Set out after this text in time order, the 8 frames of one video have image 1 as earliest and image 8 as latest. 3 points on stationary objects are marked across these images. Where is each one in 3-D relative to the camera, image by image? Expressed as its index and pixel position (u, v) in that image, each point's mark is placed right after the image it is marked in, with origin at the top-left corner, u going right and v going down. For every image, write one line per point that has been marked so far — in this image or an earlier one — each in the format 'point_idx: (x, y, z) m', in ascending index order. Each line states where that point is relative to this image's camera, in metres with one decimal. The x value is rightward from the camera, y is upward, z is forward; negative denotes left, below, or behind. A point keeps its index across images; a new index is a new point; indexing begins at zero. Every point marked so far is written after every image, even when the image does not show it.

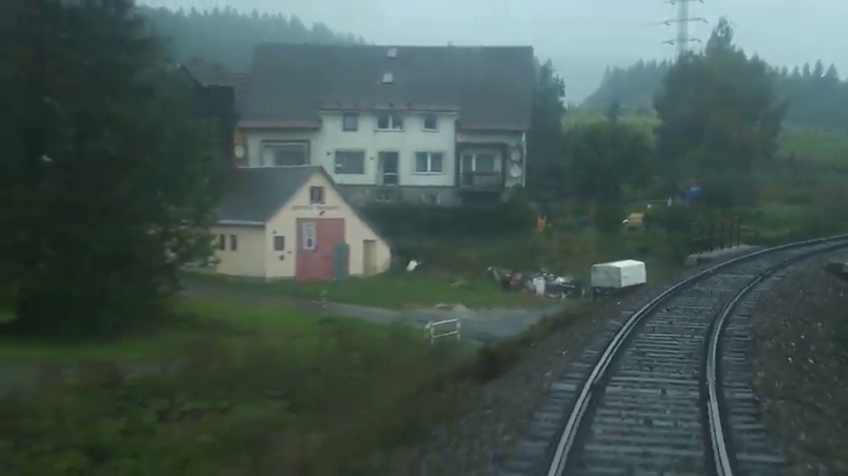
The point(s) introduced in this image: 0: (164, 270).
0: (-4.3, -0.5, +19.1) m
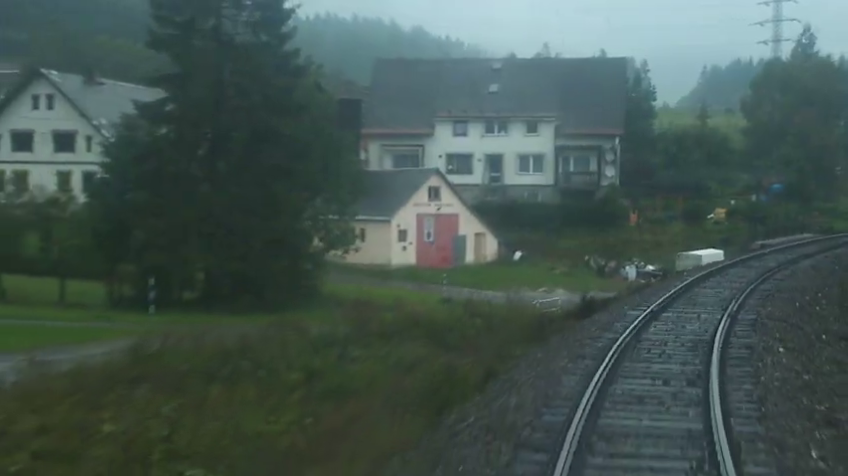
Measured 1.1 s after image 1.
0: (-2.2, -0.4, +23.0) m
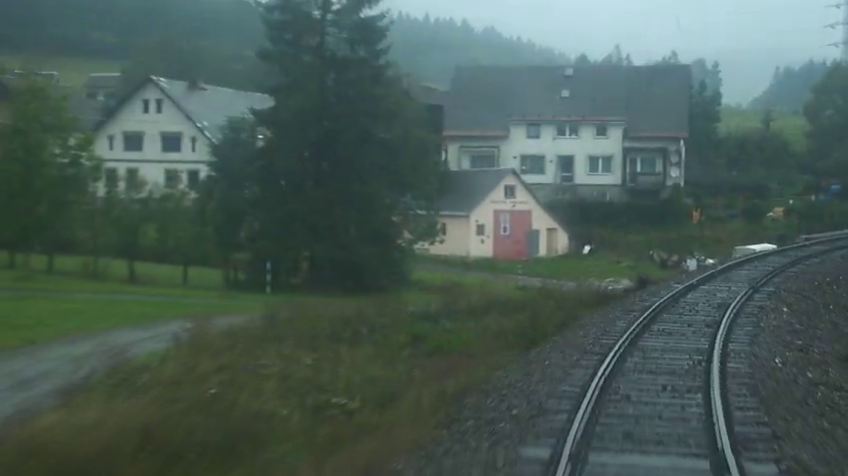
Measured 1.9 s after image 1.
0: (-0.4, -0.2, +25.7) m
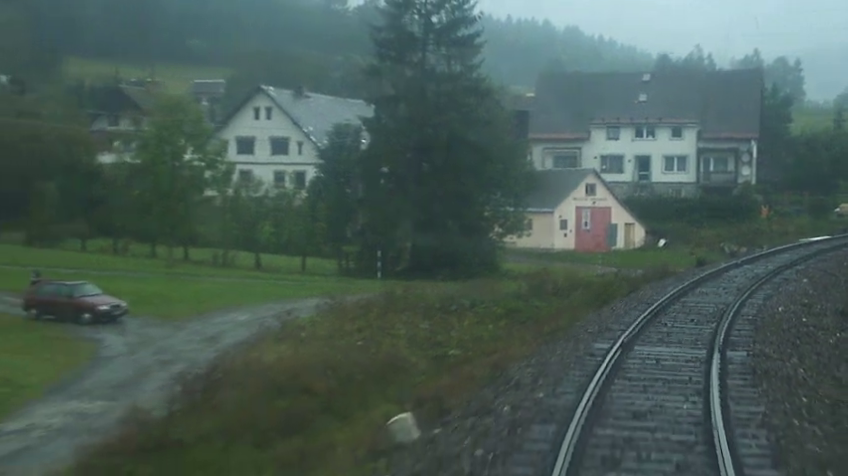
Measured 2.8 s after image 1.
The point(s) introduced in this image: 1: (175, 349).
0: (+1.8, 0.0, +28.8) m
1: (-3.1, -1.4, +14.2) m
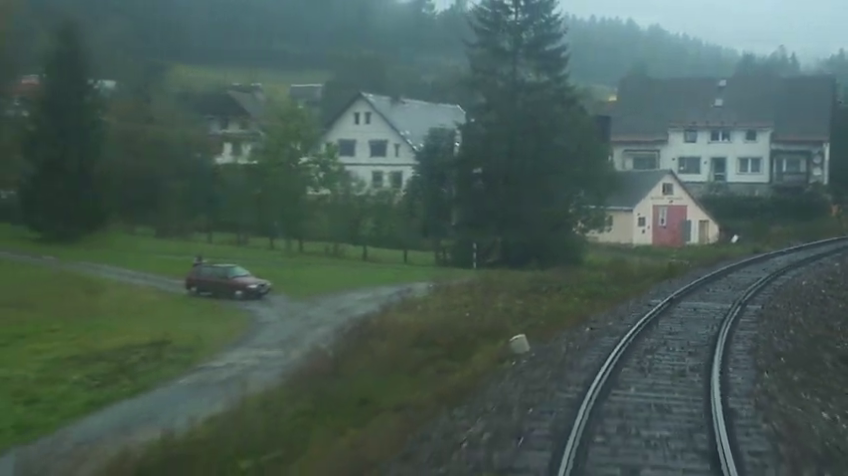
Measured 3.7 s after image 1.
0: (+4.3, +0.1, +31.7) m
1: (-1.6, -1.2, +17.5) m
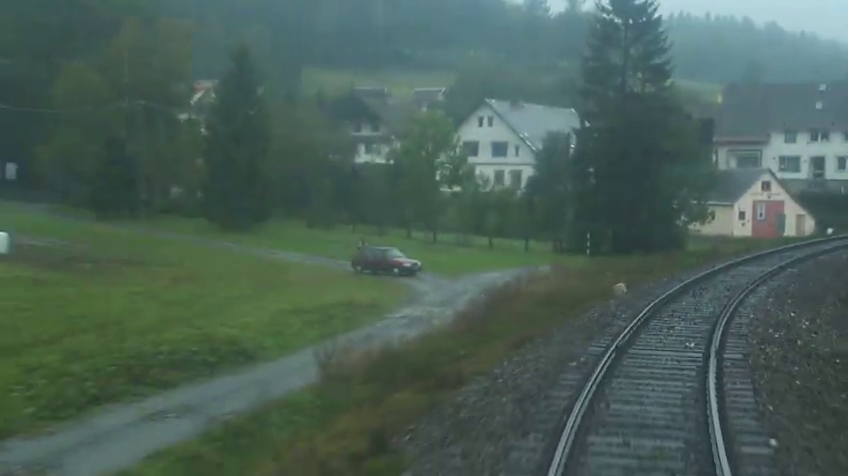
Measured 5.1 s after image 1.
0: (+8.0, +0.4, +35.5) m
1: (+0.7, -0.9, +21.9) m
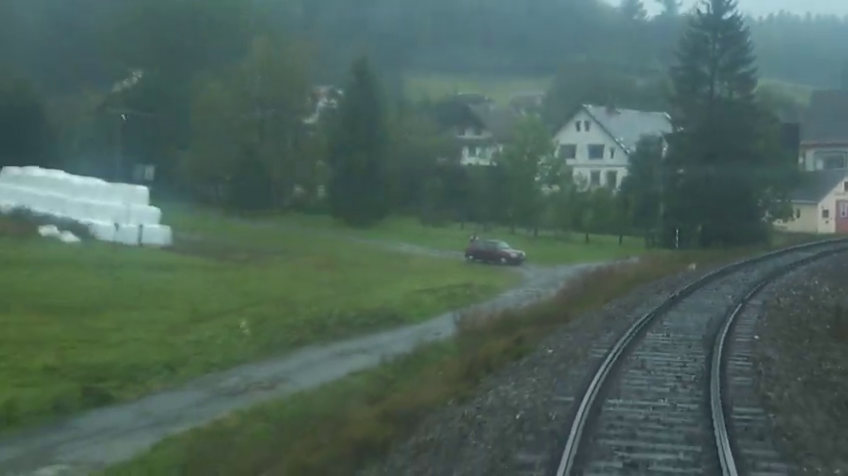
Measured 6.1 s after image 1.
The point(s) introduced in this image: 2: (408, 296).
0: (+11.4, +0.5, +38.2) m
1: (+3.0, -0.8, +25.2) m
2: (-0.3, -1.0, +19.7) m
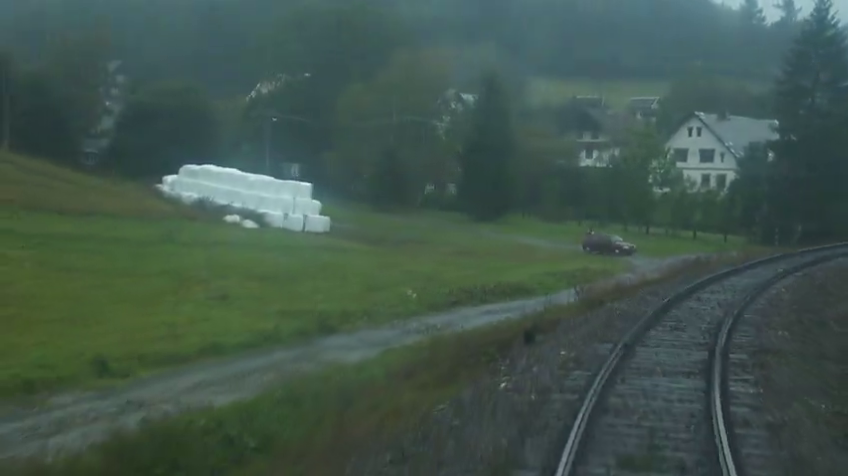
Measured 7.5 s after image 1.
0: (+15.8, +0.5, +41.1) m
1: (+6.2, -0.7, +29.1) m
2: (+2.3, -0.8, +23.8) m
